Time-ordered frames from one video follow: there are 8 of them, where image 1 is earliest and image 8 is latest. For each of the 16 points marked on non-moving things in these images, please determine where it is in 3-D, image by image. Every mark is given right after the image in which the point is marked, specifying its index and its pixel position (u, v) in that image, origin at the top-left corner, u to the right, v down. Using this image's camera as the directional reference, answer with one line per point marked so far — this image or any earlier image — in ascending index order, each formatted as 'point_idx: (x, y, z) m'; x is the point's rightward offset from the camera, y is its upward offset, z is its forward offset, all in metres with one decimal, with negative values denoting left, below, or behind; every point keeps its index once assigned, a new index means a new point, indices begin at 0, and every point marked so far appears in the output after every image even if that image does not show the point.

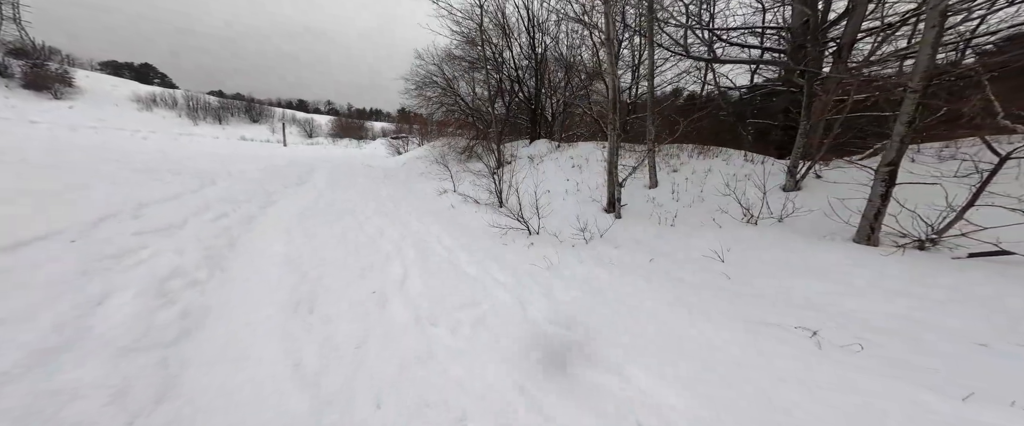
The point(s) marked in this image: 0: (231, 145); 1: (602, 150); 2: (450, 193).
0: (-15.8, +3.6, +18.4) m
1: (+3.0, +2.0, +10.0) m
2: (-2.2, +0.6, +11.7) m
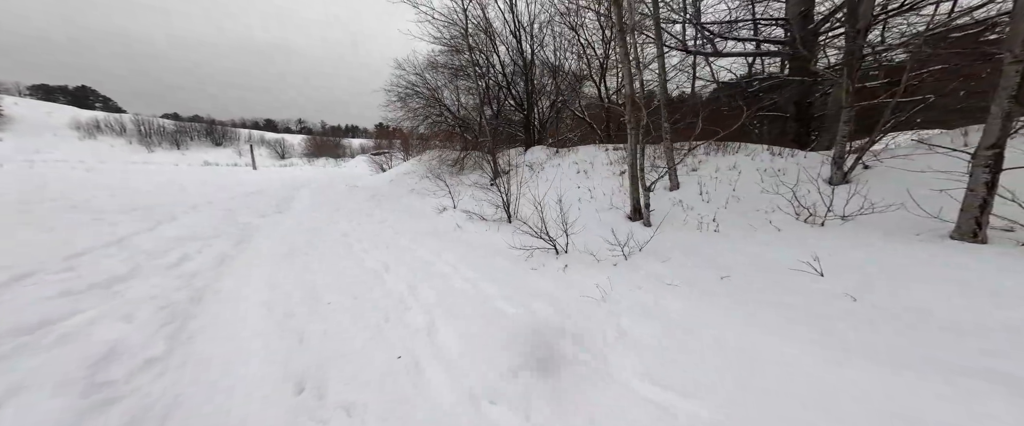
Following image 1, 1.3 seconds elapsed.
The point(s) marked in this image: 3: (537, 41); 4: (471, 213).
0: (-16.2, +1.9, +17.4) m
1: (+2.9, +1.9, +9.7) m
2: (-2.2, 0.0, +11.2) m
3: (+1.3, +9.7, +17.5) m
4: (-1.2, 0.0, +9.5) m
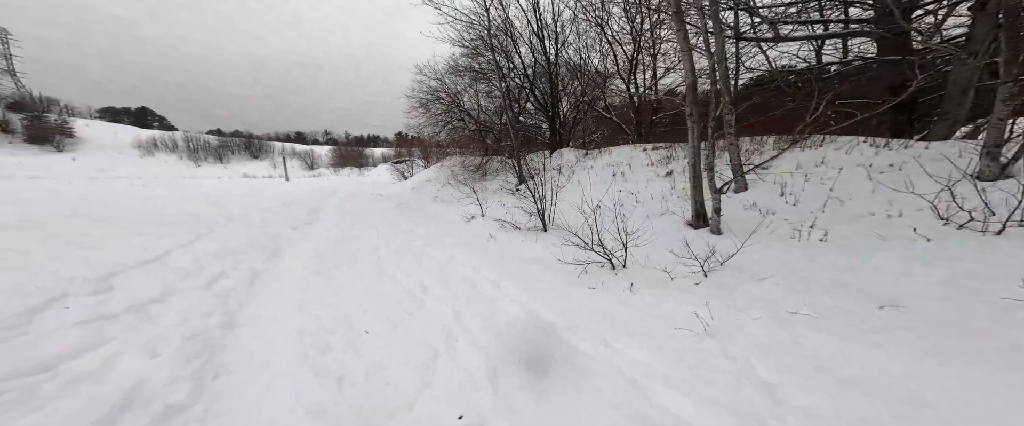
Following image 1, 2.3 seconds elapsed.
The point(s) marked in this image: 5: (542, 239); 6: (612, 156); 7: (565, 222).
0: (-14.9, +1.3, +17.8) m
1: (+3.8, +1.8, +9.0) m
2: (-1.2, -0.2, +10.8) m
3: (+2.5, +9.4, +17.0) m
4: (-0.3, -0.2, +9.0) m
5: (+0.6, -0.6, +6.9) m
6: (+3.2, +1.8, +9.9) m
7: (+1.3, -0.2, +7.7) m
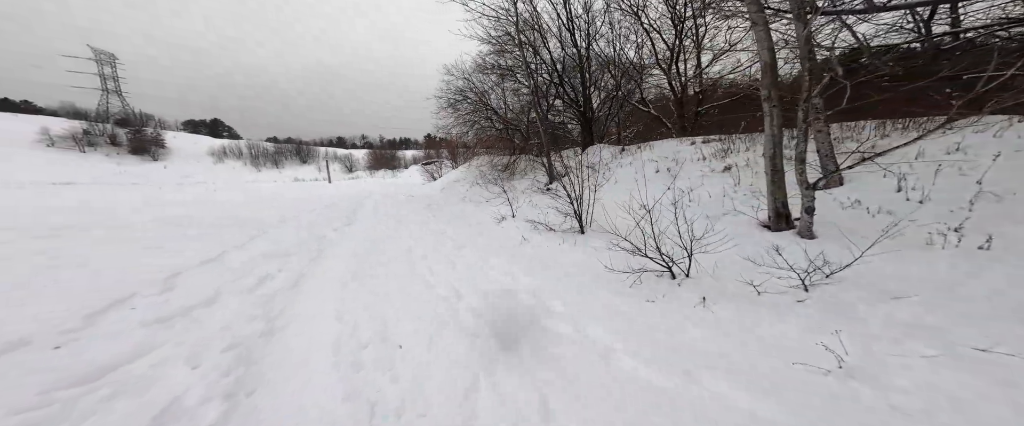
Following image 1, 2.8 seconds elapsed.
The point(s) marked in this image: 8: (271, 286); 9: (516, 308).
0: (-13.1, +1.2, +18.6) m
1: (+4.7, +1.8, +8.2) m
2: (-0.1, -0.2, +10.4) m
3: (+4.1, +9.4, +16.3) m
4: (+0.6, -0.2, +8.6) m
5: (+1.4, -0.6, +6.4) m
6: (+4.2, +1.8, +9.1) m
7: (+2.1, -0.2, +7.1) m
8: (-4.3, -1.3, +5.6) m
9: (+0.1, -1.3, +4.2) m
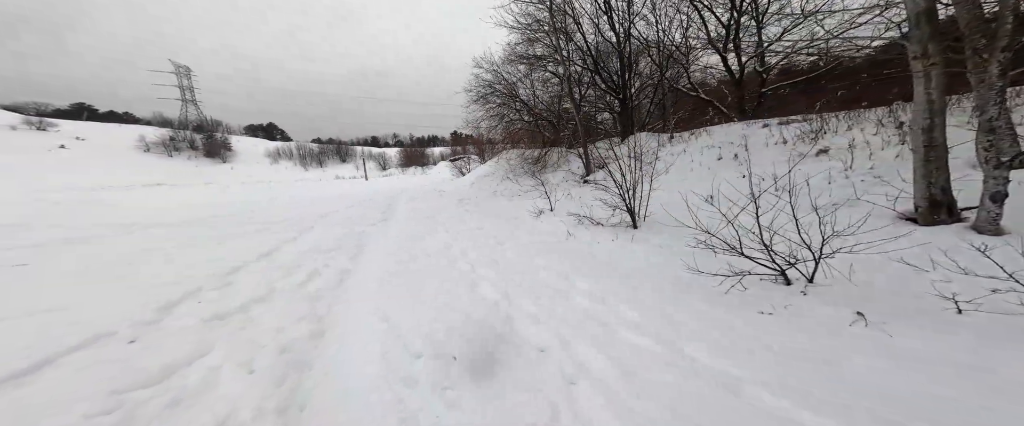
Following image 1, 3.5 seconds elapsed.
0: (-11.2, +1.5, +19.0) m
1: (+5.8, +1.9, +7.2) m
2: (+1.2, 0.0, +9.8) m
3: (+5.8, +9.7, +15.2) m
4: (+1.7, -0.1, +7.9) m
5: (+2.3, -0.5, +5.7) m
6: (+5.3, +2.0, +8.2) m
7: (+3.1, -0.1, +6.3) m
8: (-3.5, -1.2, +5.4) m
9: (+0.9, -1.2, +3.6) m
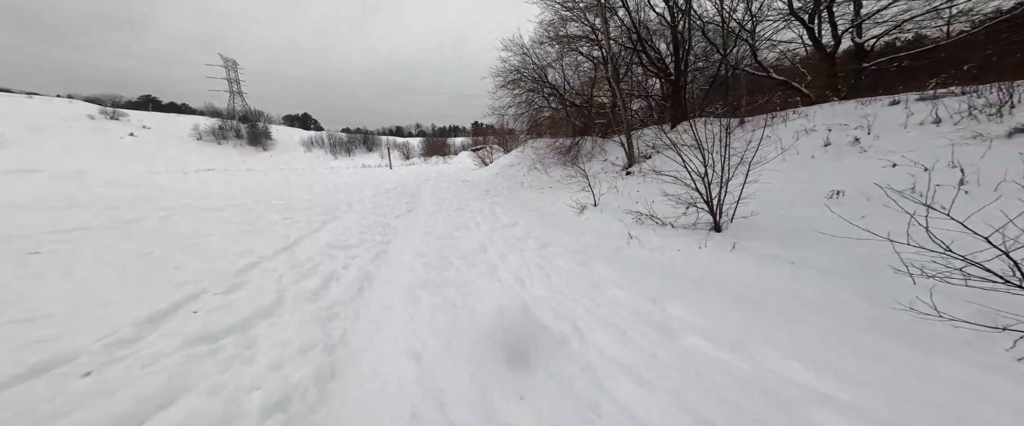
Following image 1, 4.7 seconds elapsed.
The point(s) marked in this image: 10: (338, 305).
0: (-9.4, +2.2, +18.4) m
1: (+6.7, +1.9, +5.6) m
2: (+2.3, +0.1, +8.5) m
3: (+7.5, +9.9, +13.3) m
4: (+2.7, 0.0, +6.6) m
5: (+3.1, -0.5, +4.4) m
6: (+6.3, +2.0, +6.6) m
7: (+4.0, -0.1, +4.9) m
8: (-2.6, -1.1, +4.5) m
9: (+1.6, -1.2, +2.4) m
10: (-2.3, -1.2, +4.1) m
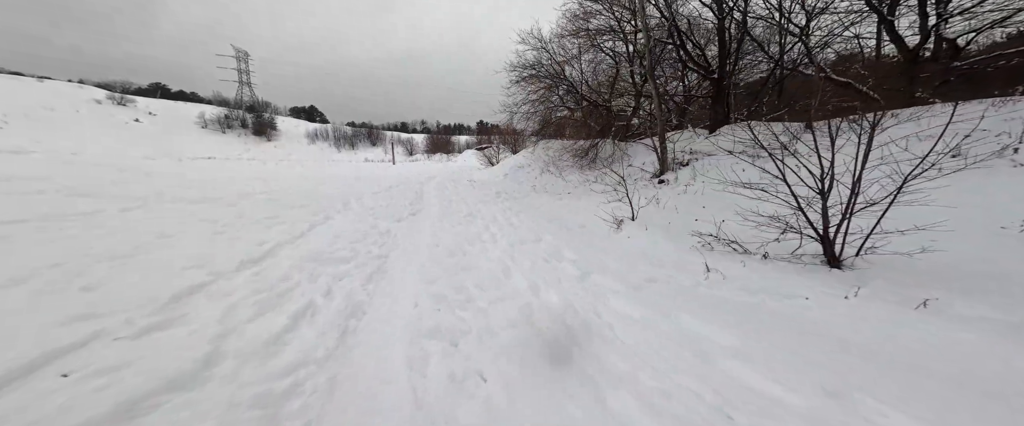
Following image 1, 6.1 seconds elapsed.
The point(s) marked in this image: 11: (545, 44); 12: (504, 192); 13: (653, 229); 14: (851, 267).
0: (-8.7, +2.3, +17.0) m
1: (+7.4, +1.4, +4.1) m
2: (+2.9, -0.2, +7.1) m
3: (+8.5, +9.3, +11.9) m
4: (+3.3, -0.4, +5.2) m
5: (+3.7, -0.8, +2.9) m
6: (+7.0, +1.5, +5.1) m
7: (+4.5, -0.5, +3.5) m
8: (-2.1, -1.2, +3.1) m
9: (+2.1, -1.5, +1.0) m
10: (-1.8, -1.3, +2.7) m
11: (+2.2, +9.6, +17.6) m
12: (-0.2, +1.0, +14.7) m
13: (+3.1, -0.3, +6.4) m
14: (+4.1, -0.7, +3.5) m
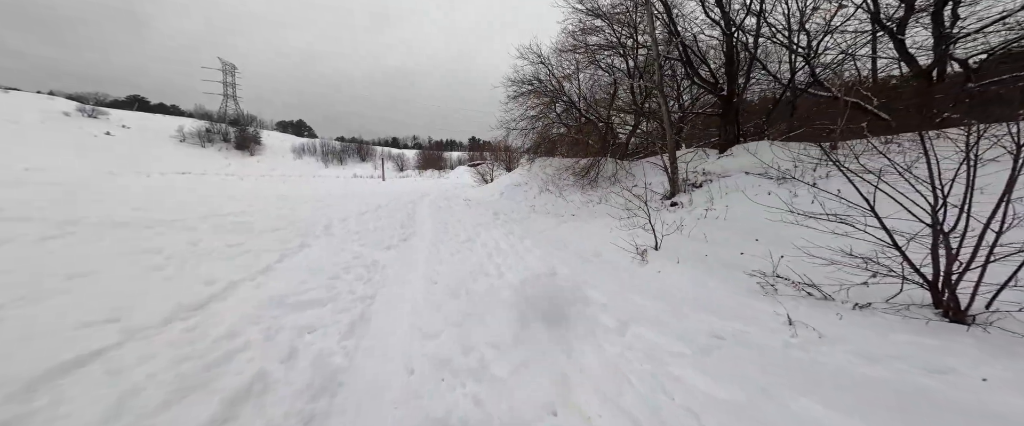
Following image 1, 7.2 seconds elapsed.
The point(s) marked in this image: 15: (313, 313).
0: (-8.8, +1.2, +15.9) m
1: (+7.7, +0.9, +3.5) m
2: (+3.1, -0.8, +6.2) m
3: (+8.5, +8.5, +11.7) m
4: (+3.6, -0.8, +4.3) m
5: (+4.0, -1.2, +2.1) m
6: (+7.3, +1.0, +4.5) m
7: (+4.9, -0.9, +2.7) m
8: (-1.8, -1.6, +2.0) m
9: (+2.5, -1.8, +0.1) m
10: (-1.4, -1.6, +1.6) m
11: (+2.1, +8.5, +17.2) m
12: (-0.3, +0.1, +13.8) m
13: (+3.3, -0.8, +5.5) m
14: (+4.4, -1.1, +2.7) m
15: (-2.7, -1.3, +4.4) m
